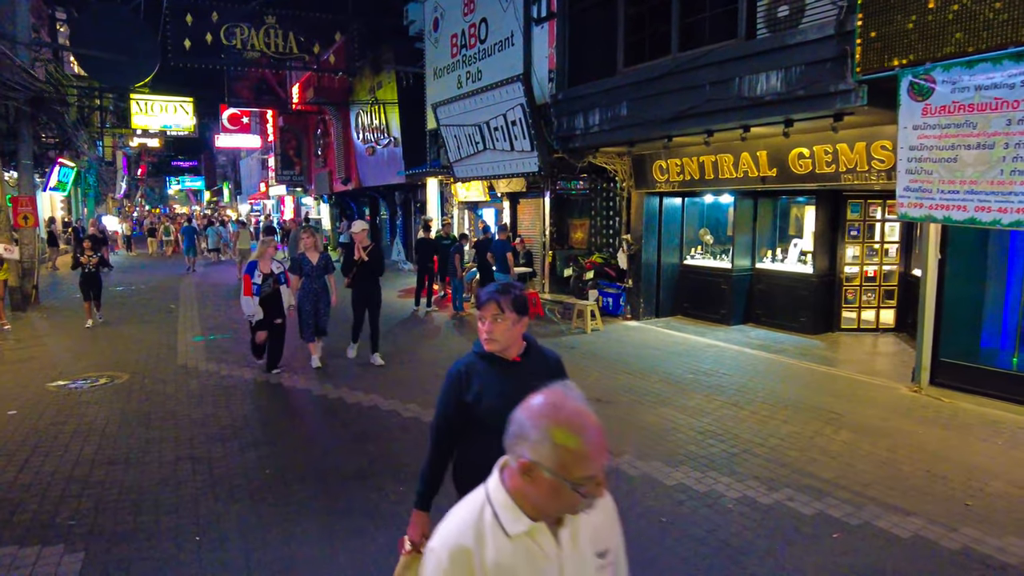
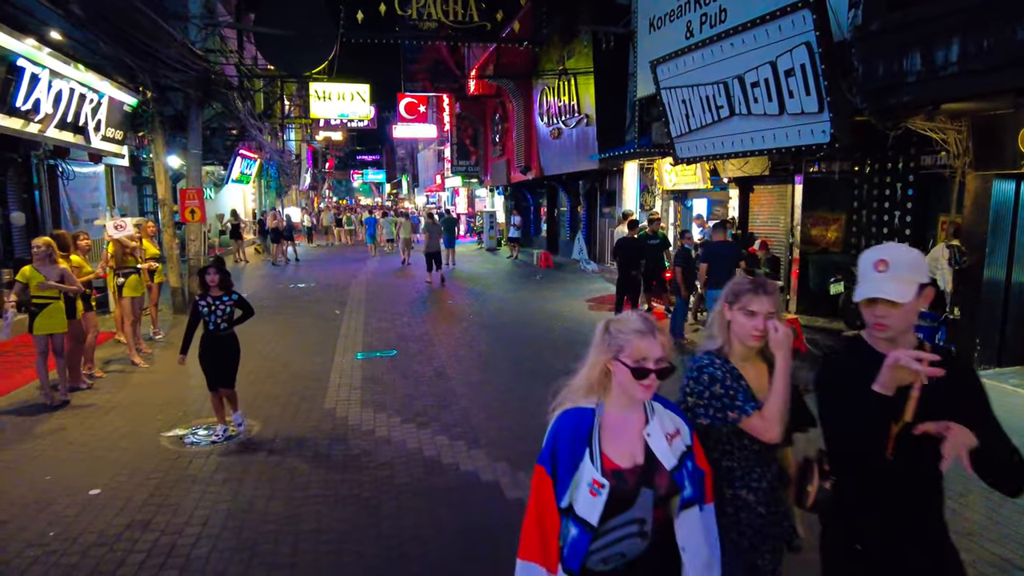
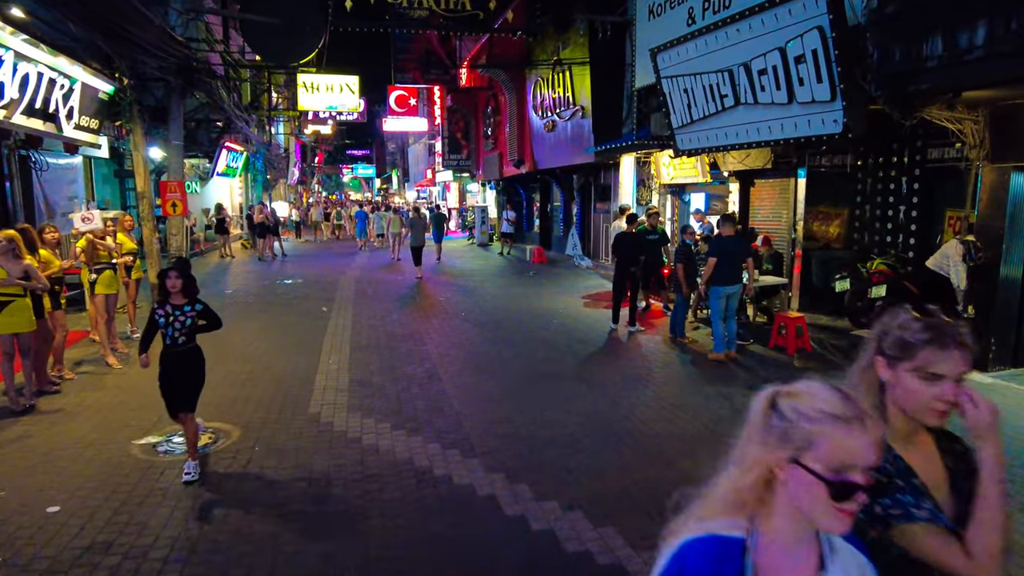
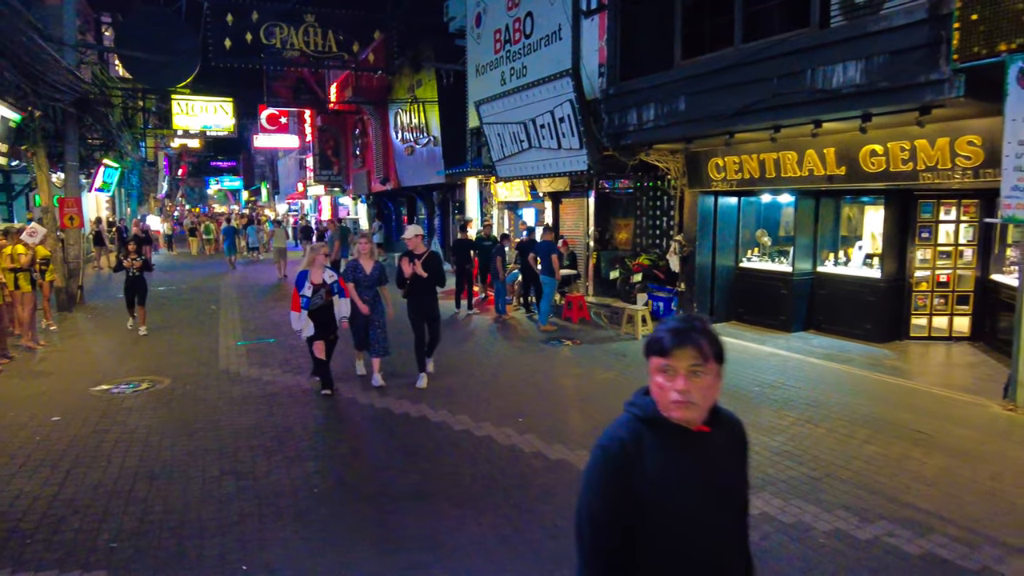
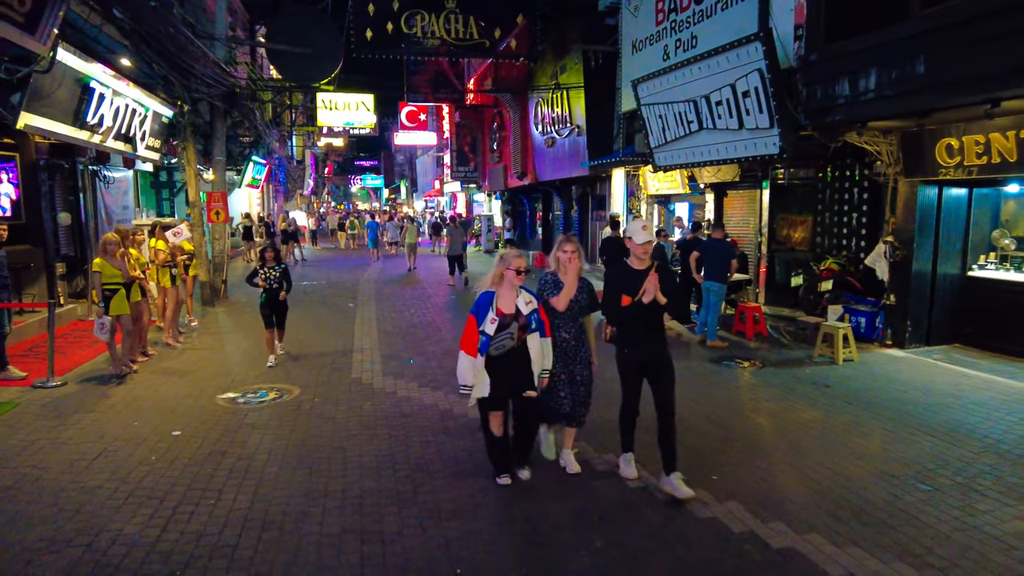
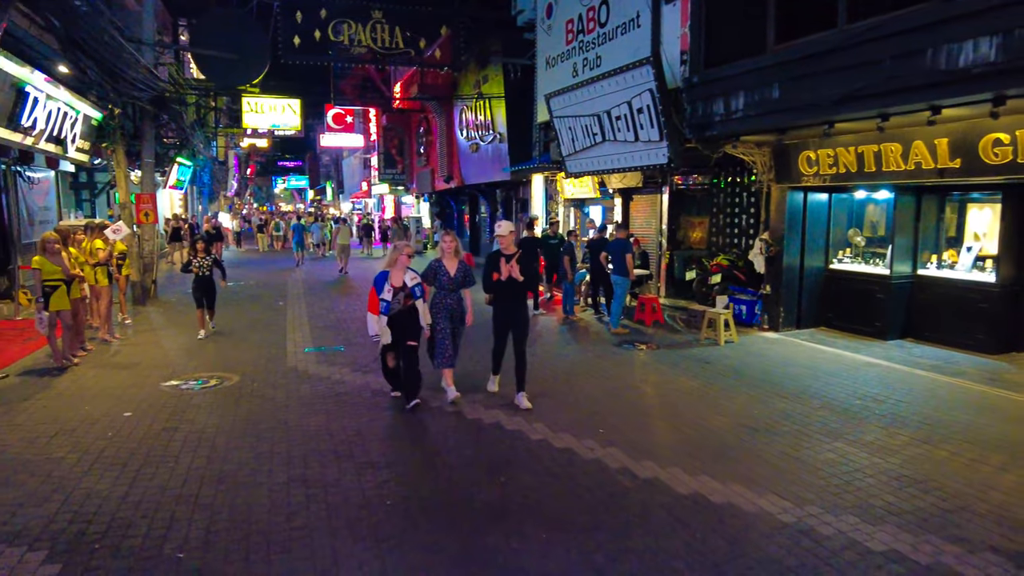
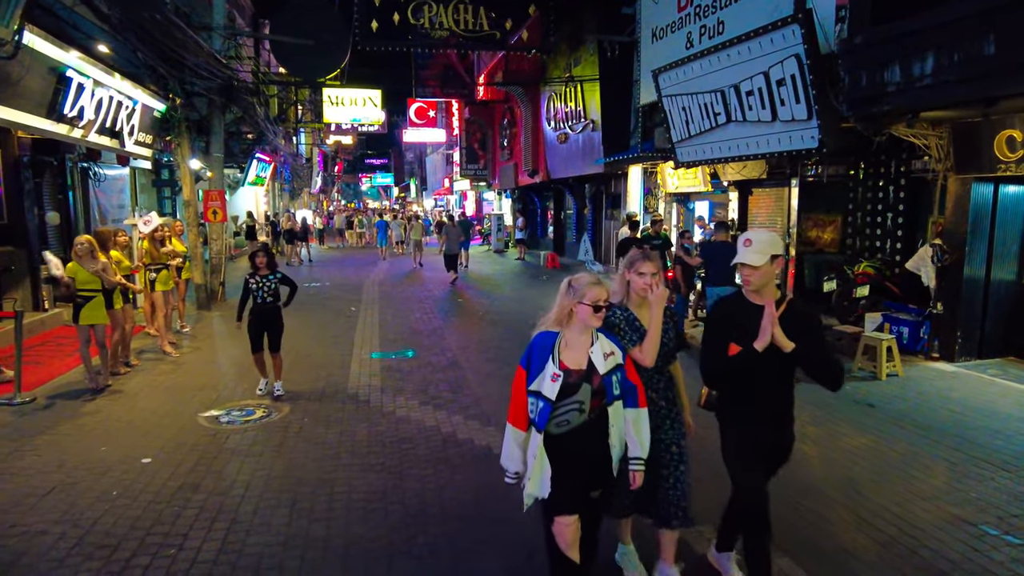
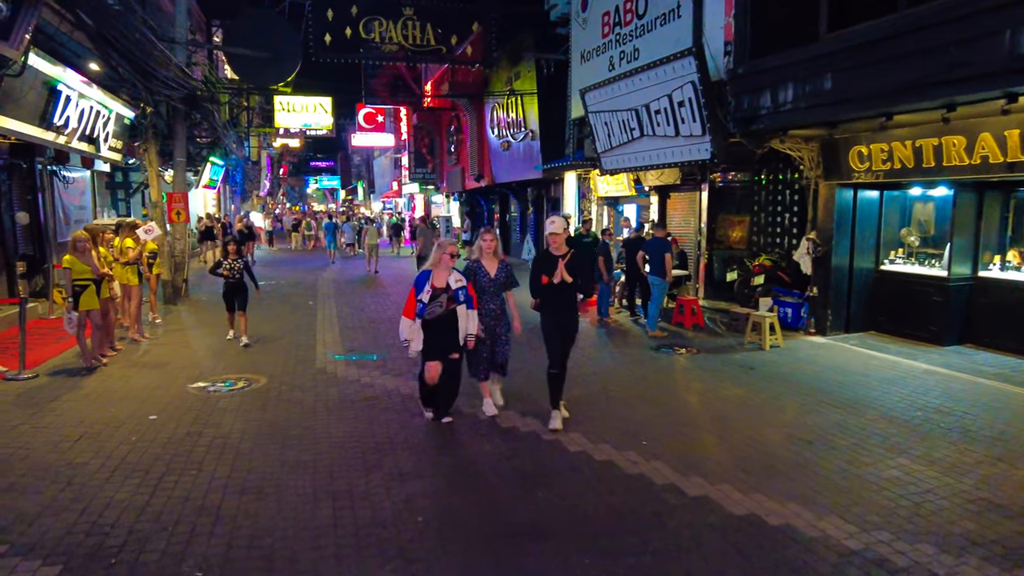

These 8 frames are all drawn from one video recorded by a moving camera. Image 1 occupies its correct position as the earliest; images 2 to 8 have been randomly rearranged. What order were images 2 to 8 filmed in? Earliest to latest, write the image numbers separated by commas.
4, 6, 8, 5, 7, 2, 3
